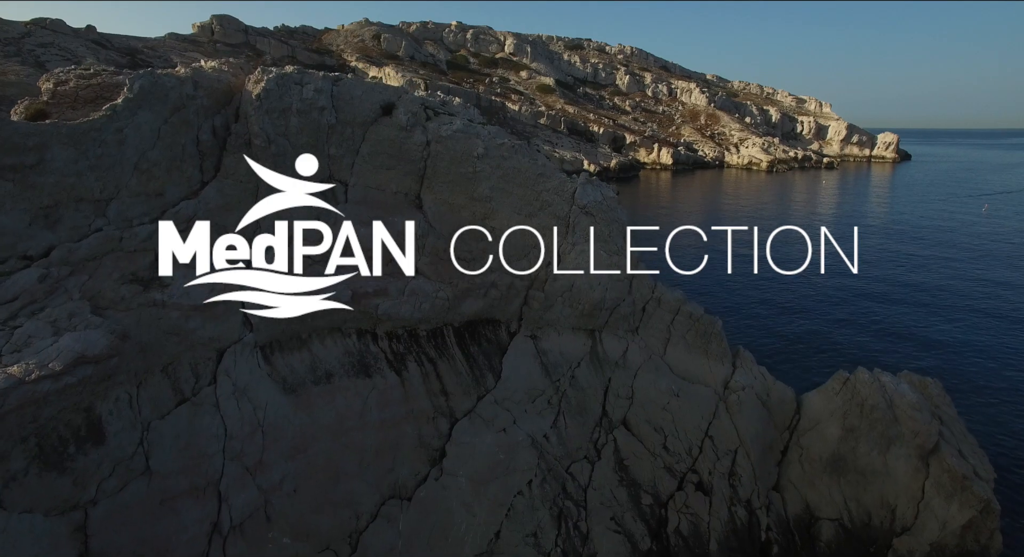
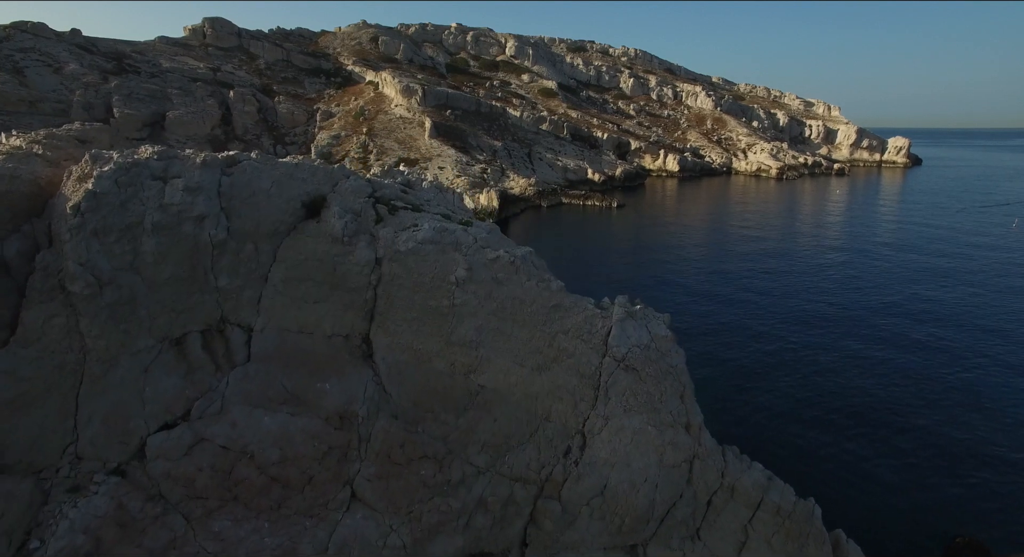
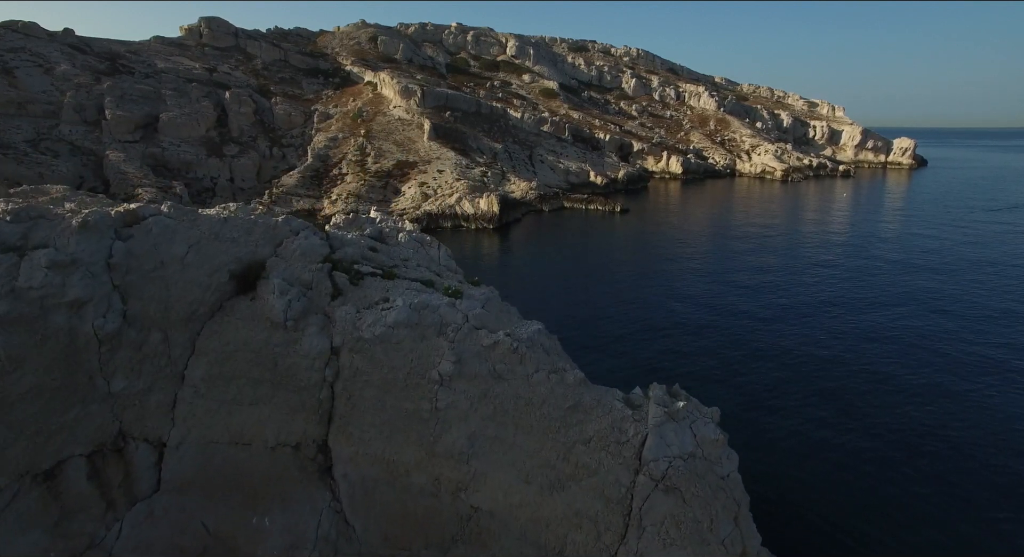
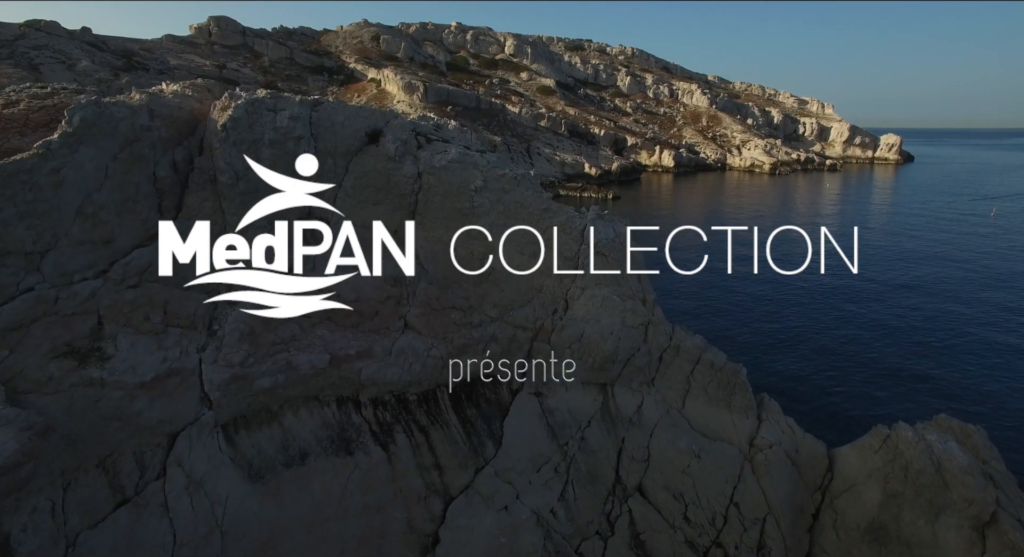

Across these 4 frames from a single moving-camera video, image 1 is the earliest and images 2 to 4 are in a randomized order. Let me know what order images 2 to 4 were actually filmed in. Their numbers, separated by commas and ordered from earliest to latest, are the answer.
4, 2, 3
